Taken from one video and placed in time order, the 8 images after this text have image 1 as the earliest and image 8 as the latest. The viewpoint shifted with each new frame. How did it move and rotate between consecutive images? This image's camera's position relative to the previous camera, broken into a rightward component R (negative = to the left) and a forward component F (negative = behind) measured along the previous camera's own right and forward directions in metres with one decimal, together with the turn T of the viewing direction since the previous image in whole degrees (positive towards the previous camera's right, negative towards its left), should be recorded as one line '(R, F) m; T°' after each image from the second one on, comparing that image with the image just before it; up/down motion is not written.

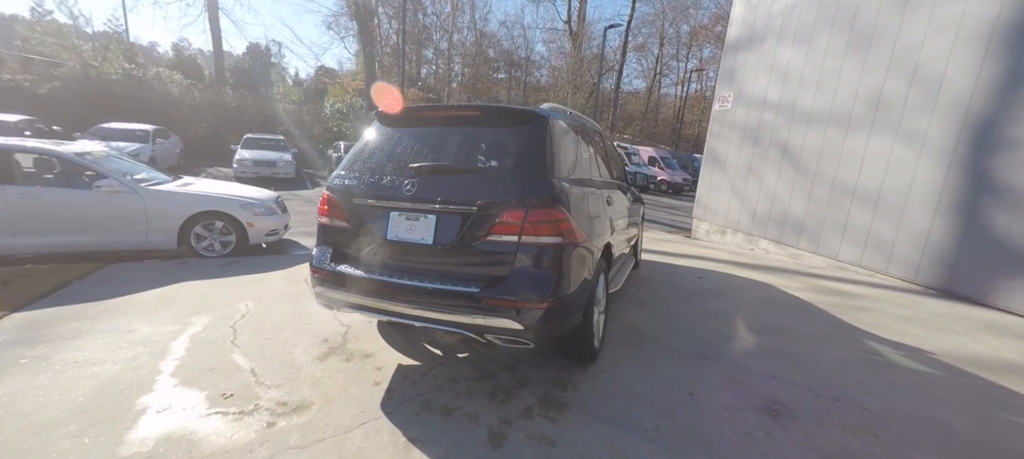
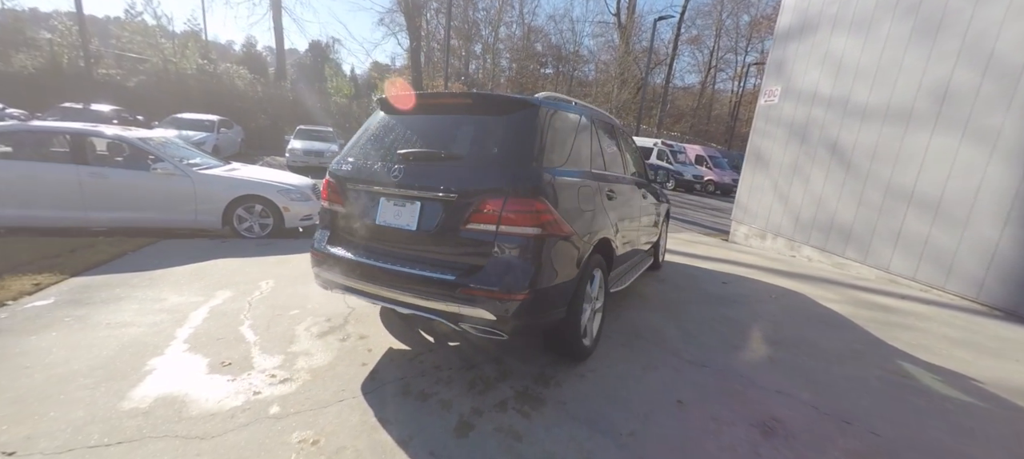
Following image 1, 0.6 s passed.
(+0.4, 0.0) m; -6°
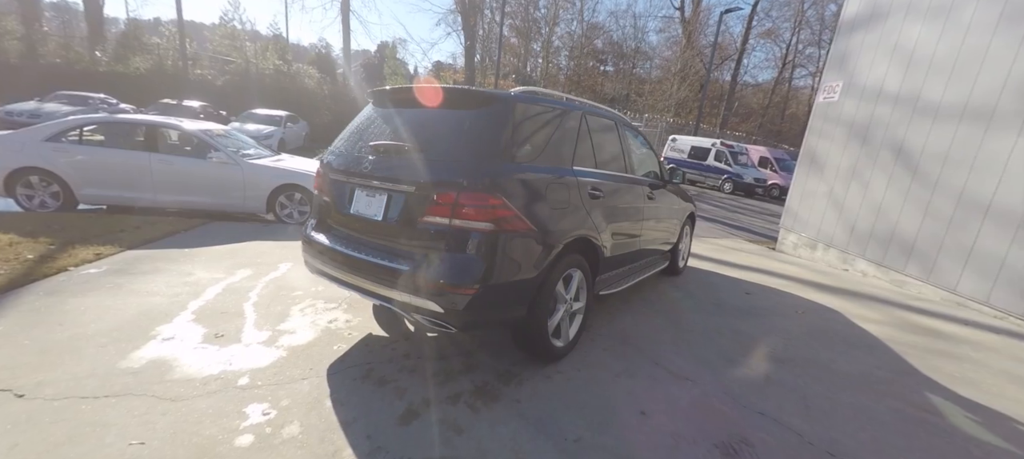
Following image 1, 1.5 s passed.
(+0.5, +0.1) m; -8°
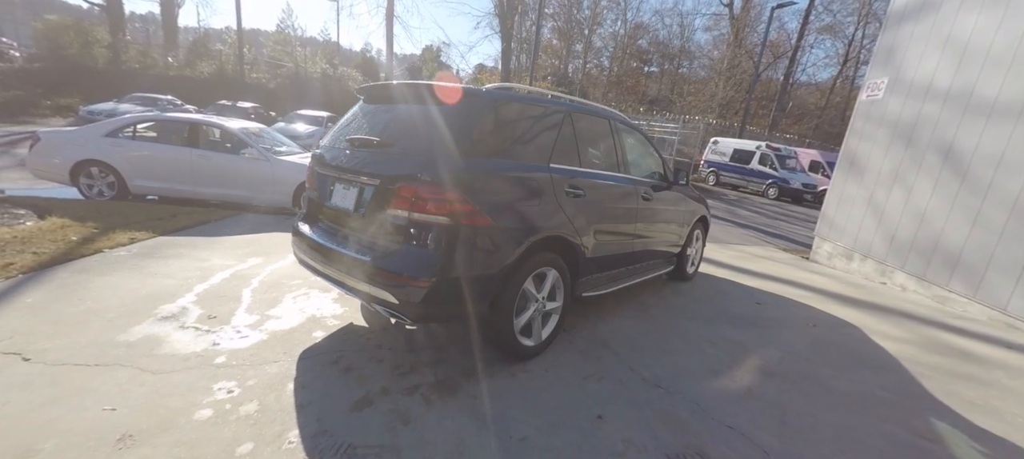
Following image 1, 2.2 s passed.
(+0.5, 0.0) m; -6°
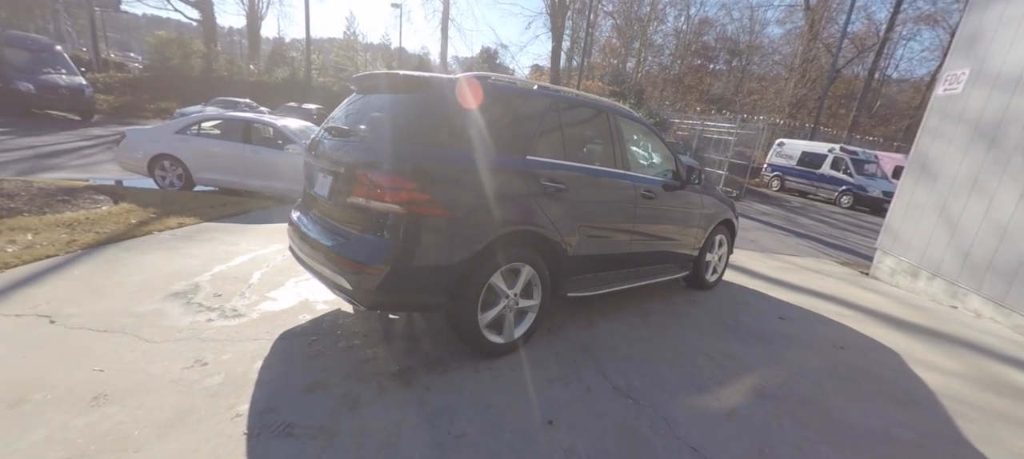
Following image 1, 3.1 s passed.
(+0.5, +0.1) m; -8°
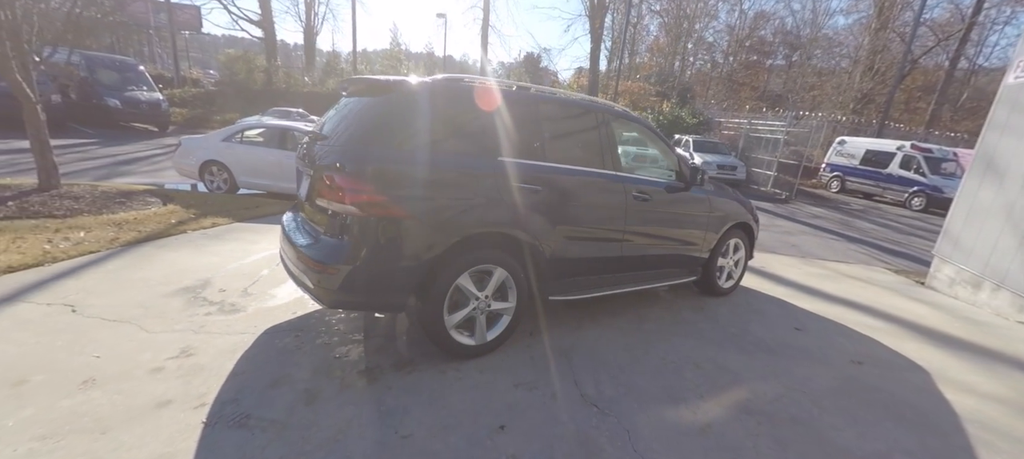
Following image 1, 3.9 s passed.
(+0.5, +0.1) m; -7°
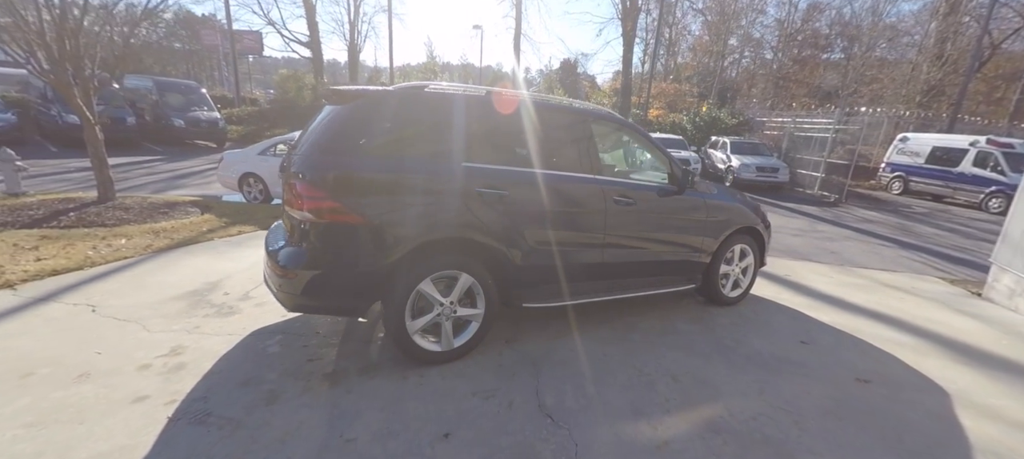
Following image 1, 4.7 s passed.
(+0.5, +0.1) m; -6°
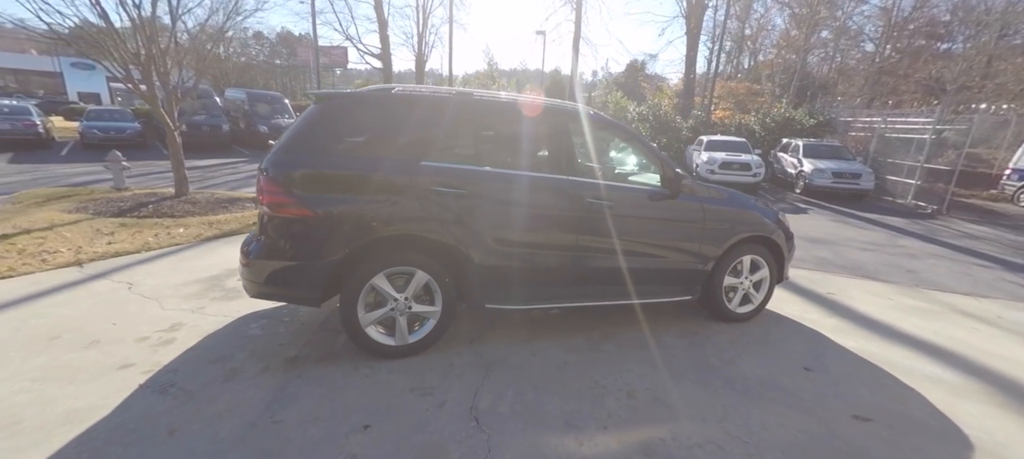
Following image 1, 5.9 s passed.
(+0.7, +0.1) m; -9°
